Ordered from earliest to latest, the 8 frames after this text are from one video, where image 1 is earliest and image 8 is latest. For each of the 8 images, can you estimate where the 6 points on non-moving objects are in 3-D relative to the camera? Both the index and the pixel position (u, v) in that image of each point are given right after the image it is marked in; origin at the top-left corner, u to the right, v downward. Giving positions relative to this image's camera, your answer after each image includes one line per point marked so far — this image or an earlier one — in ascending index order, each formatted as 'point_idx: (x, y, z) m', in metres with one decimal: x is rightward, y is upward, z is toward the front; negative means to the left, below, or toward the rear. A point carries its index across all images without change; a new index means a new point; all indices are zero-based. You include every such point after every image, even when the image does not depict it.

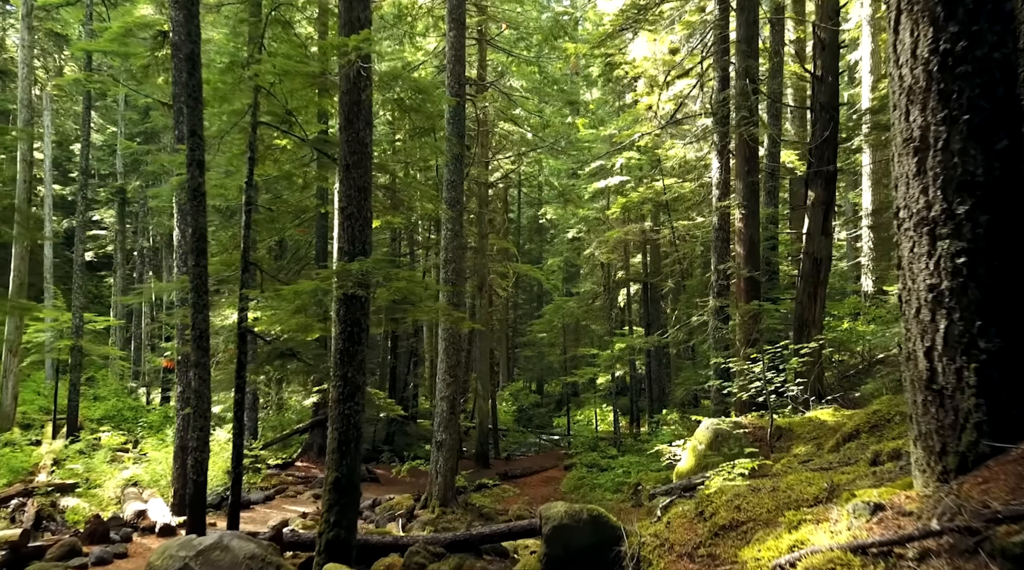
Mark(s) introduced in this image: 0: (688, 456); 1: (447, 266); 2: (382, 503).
0: (+2.3, -2.2, +11.9) m
1: (-1.3, +0.4, +18.3) m
2: (-2.6, -4.4, +18.4) m
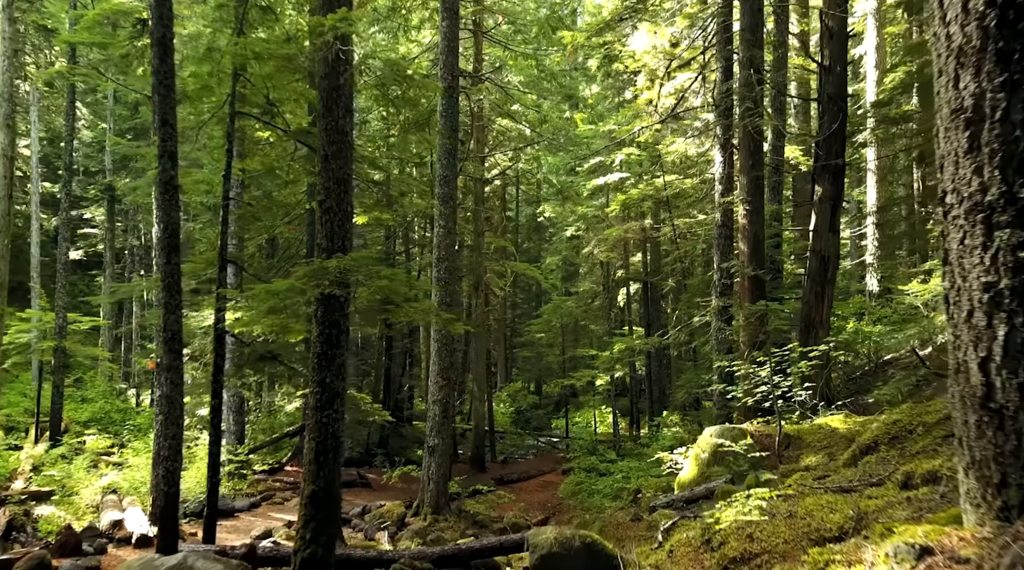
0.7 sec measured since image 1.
0: (+2.2, -2.2, +11.3) m
1: (-1.4, +0.4, +17.7) m
2: (-2.7, -4.4, +17.8) m
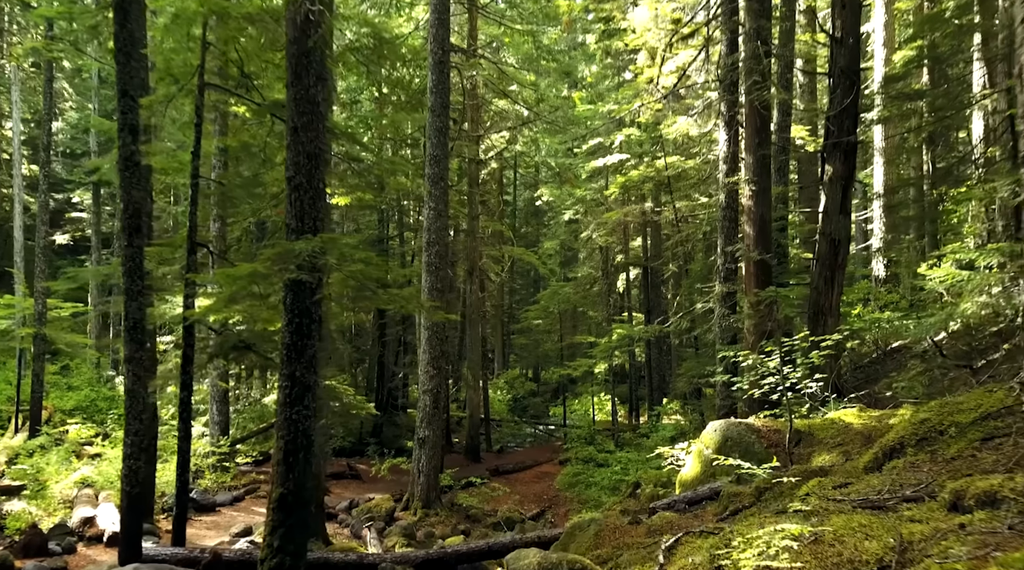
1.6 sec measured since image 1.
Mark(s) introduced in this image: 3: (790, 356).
0: (+2.1, -2.0, +10.5) m
1: (-1.5, +0.7, +16.9) m
2: (-2.8, -4.1, +17.1) m
3: (+3.2, -0.8, +10.7) m
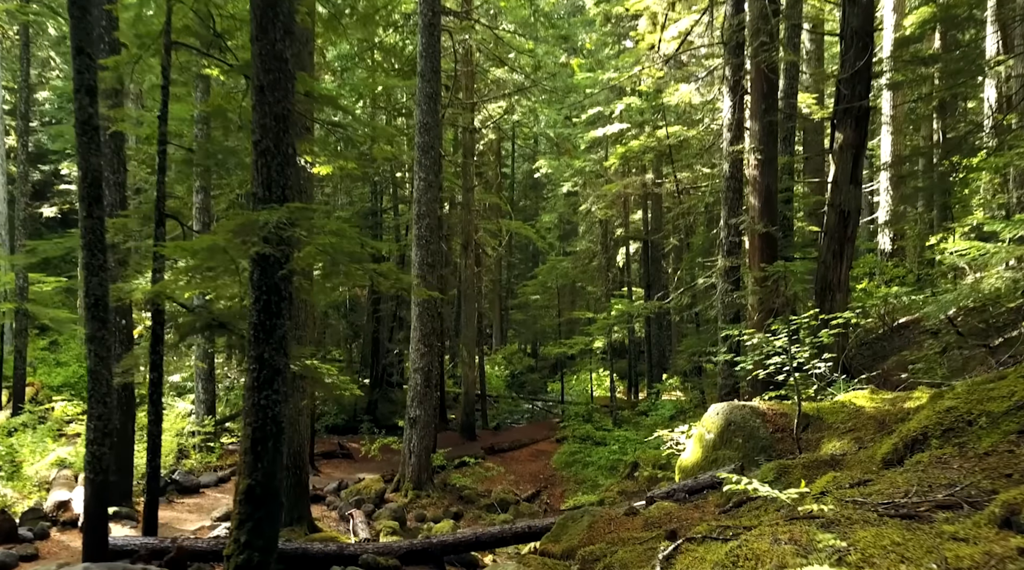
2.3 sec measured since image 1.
0: (+2.0, -1.7, +9.9) m
1: (-1.6, +1.1, +16.2) m
2: (-2.9, -3.6, +16.6) m
3: (+3.1, -0.6, +10.1) m
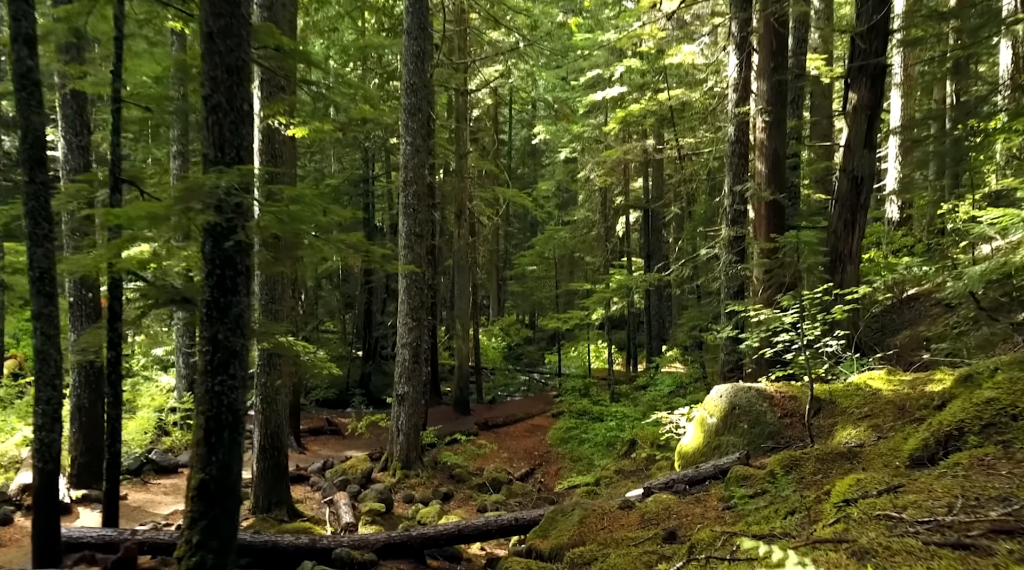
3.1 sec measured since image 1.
0: (+1.8, -1.4, +9.2) m
1: (-1.8, +1.6, +15.4) m
2: (-3.1, -3.1, +15.9) m
3: (+3.0, -0.3, +9.3) m
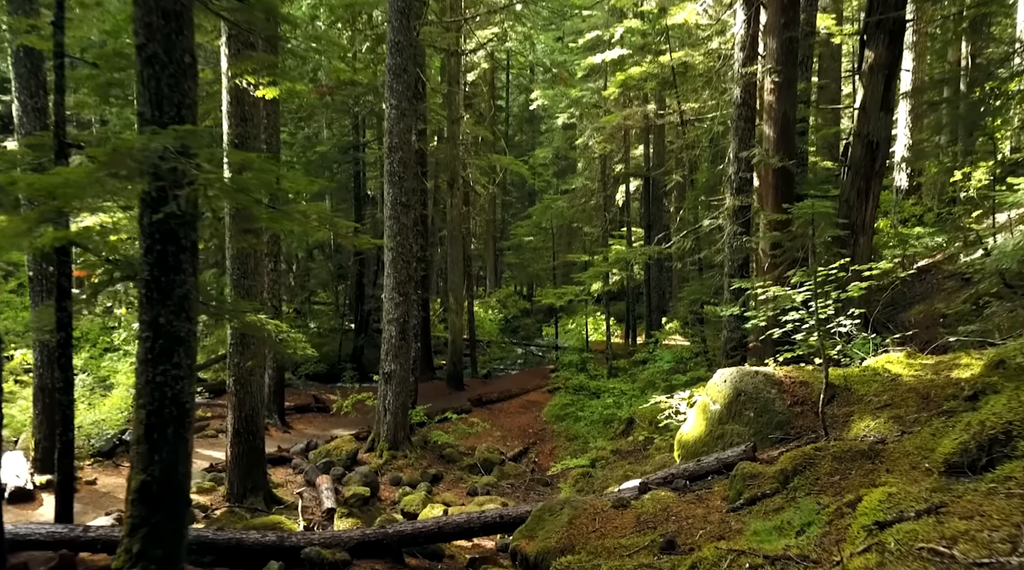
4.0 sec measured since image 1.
0: (+1.7, -1.2, +8.5) m
1: (-1.9, +2.1, +14.5) m
2: (-3.2, -2.7, +15.2) m
3: (+2.9, 0.0, +8.5) m
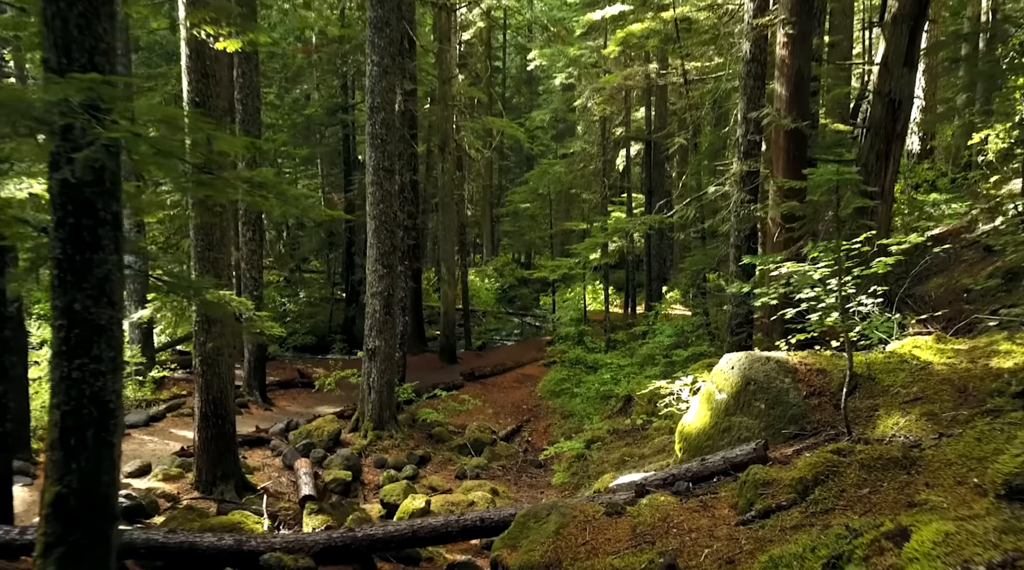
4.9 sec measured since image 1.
0: (+1.6, -1.0, +7.6) m
1: (-2.0, +2.5, +13.6) m
2: (-3.3, -2.2, +14.4) m
3: (+2.7, +0.2, +7.6) m
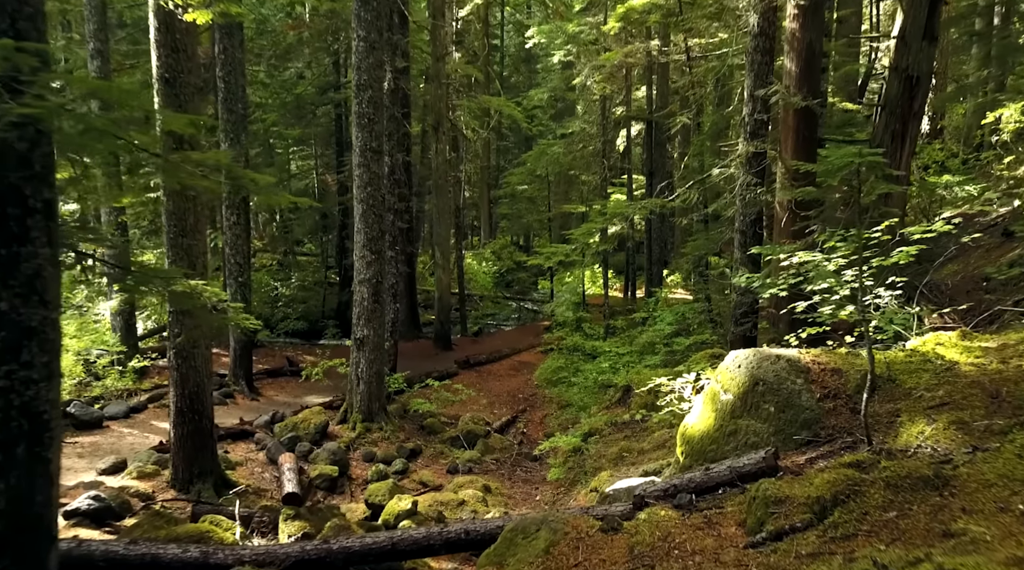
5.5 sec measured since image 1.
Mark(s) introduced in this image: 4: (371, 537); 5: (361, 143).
0: (+1.5, -0.9, +7.0) m
1: (-2.1, +2.7, +12.9) m
2: (-3.4, -2.0, +13.9) m
3: (+2.6, +0.2, +7.0) m
4: (-1.0, -1.8, +7.0) m
5: (-2.1, +2.0, +12.9) m
